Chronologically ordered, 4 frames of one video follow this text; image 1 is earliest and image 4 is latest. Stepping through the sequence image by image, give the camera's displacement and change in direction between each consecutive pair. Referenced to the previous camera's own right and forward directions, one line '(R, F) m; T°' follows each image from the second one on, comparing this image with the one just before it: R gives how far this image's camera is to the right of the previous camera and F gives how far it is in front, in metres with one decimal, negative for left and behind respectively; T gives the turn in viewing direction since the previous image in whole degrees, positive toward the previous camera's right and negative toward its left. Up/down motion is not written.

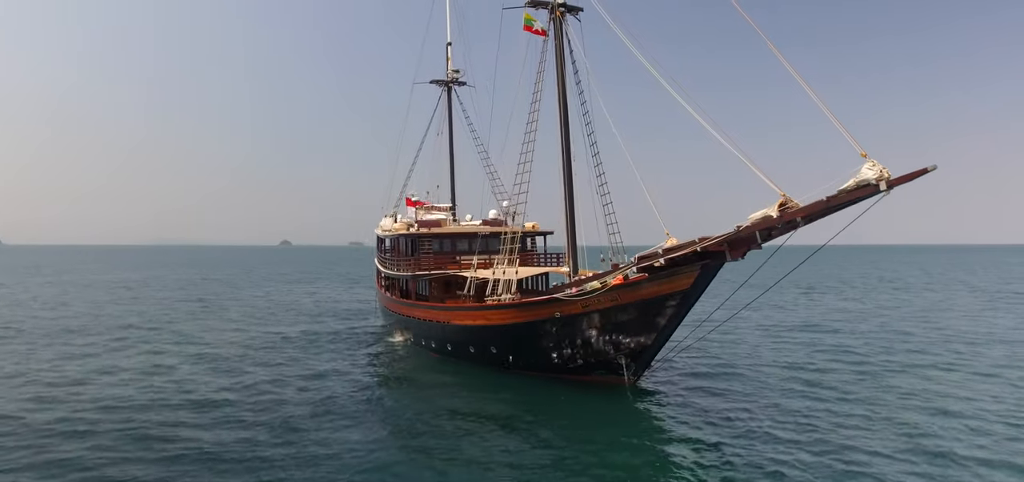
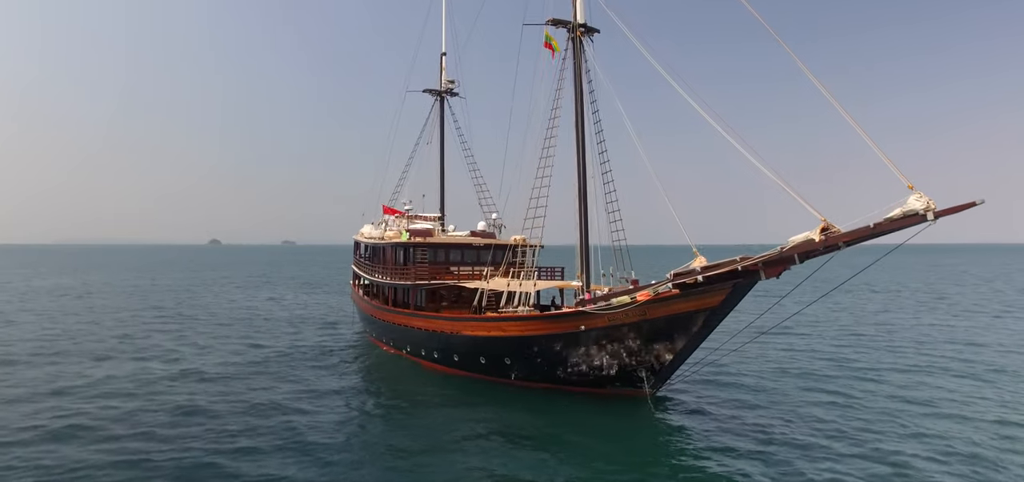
(-0.9, -0.4) m; 0°
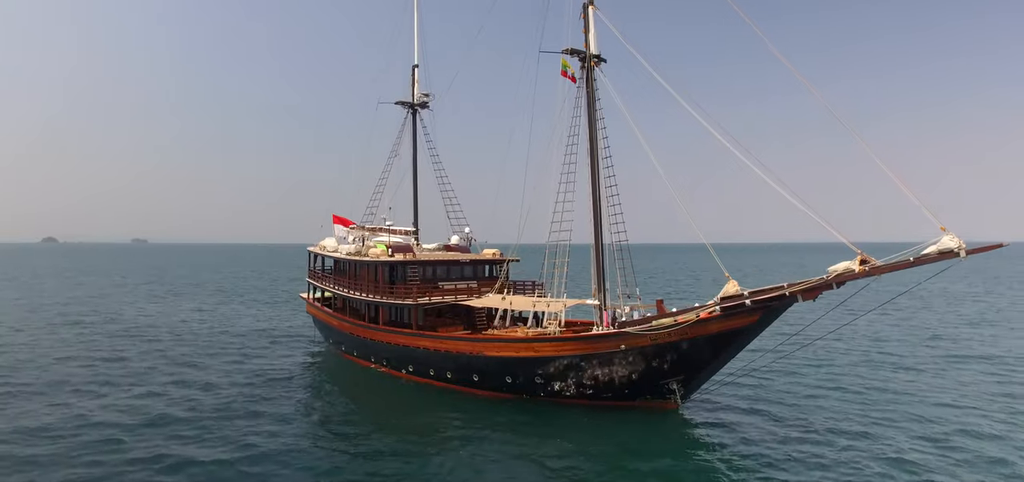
(-1.6, -1.0) m; +1°
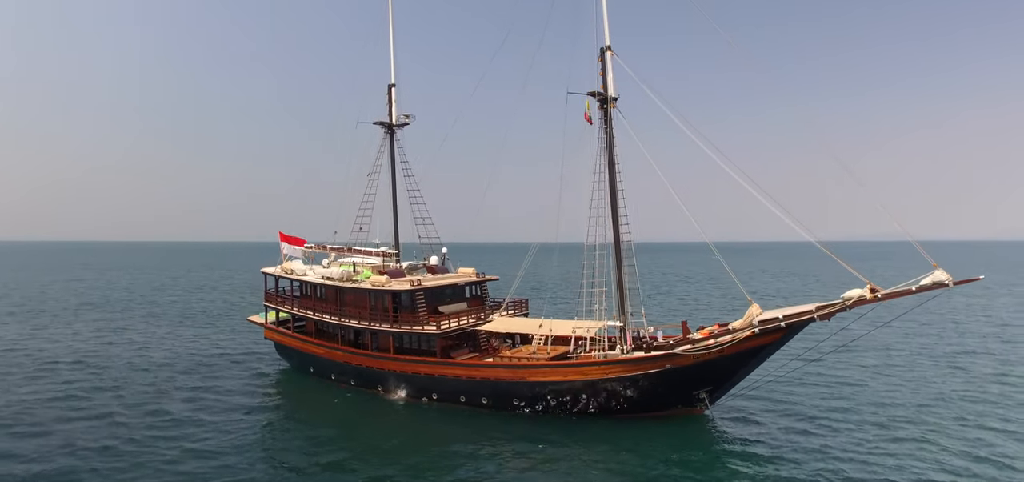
(-2.0, -2.3) m; 0°
